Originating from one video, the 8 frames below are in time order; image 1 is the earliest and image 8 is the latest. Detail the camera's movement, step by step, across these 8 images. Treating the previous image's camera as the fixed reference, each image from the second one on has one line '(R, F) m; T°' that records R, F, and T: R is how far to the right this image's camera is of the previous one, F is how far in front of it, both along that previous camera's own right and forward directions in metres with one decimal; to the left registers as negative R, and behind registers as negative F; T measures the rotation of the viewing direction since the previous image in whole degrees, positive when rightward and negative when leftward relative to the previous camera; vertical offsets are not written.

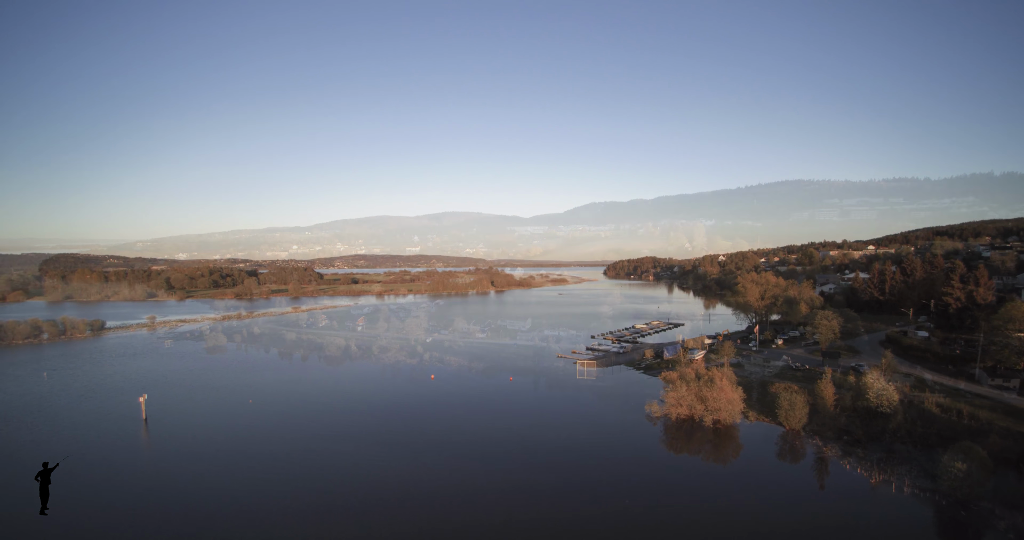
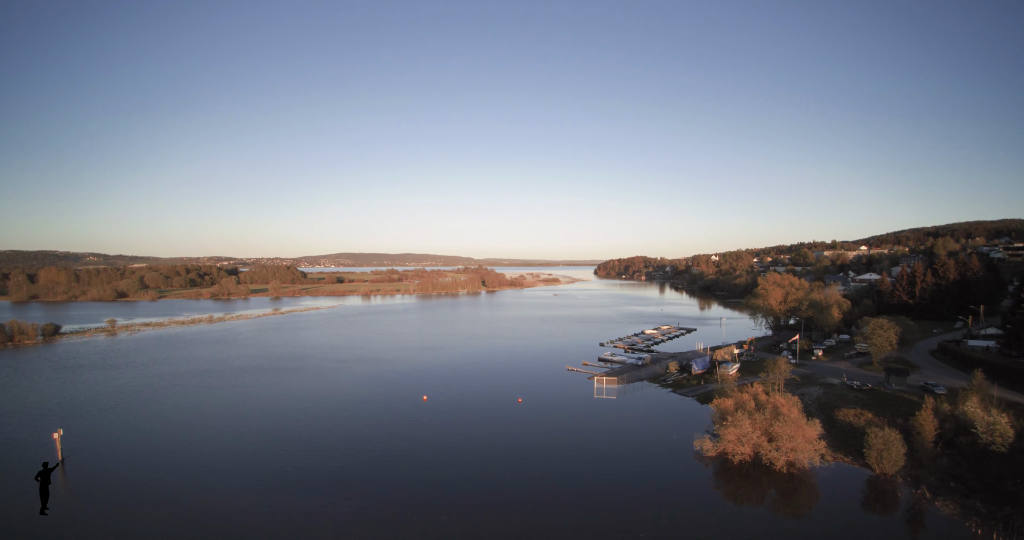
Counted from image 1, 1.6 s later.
(-0.7, +3.3) m; +1°
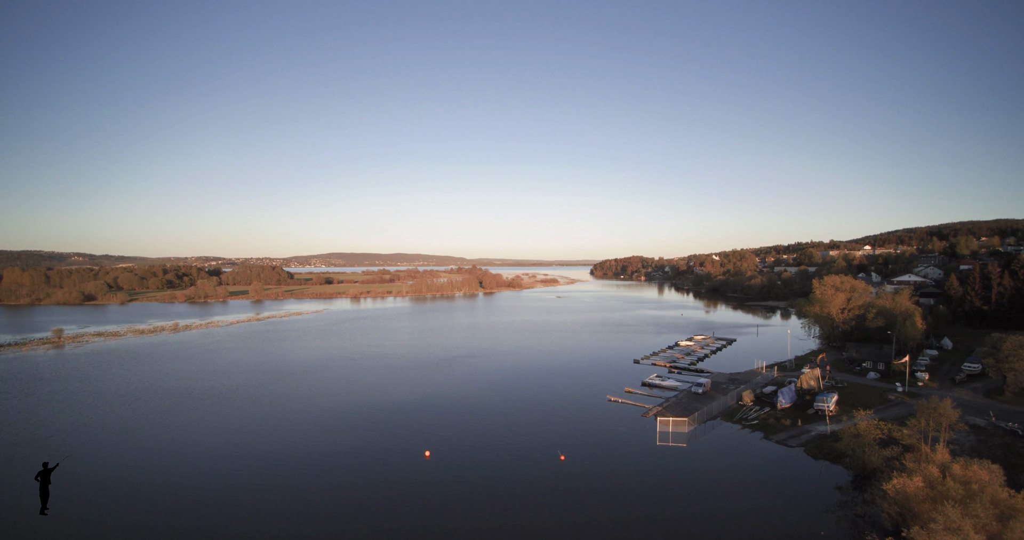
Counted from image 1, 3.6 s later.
(-1.2, +4.8) m; +1°
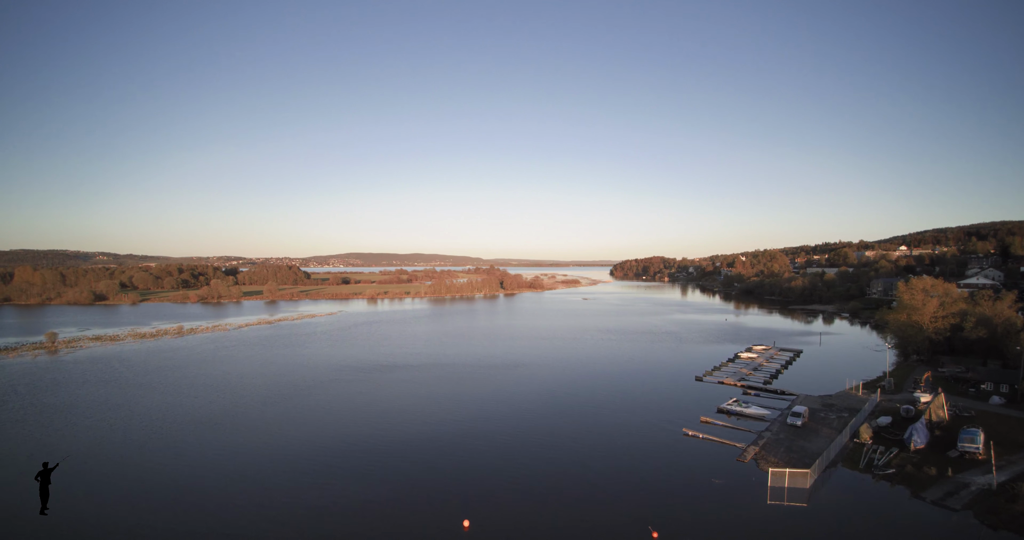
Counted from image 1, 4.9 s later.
(-1.0, +3.2) m; -2°
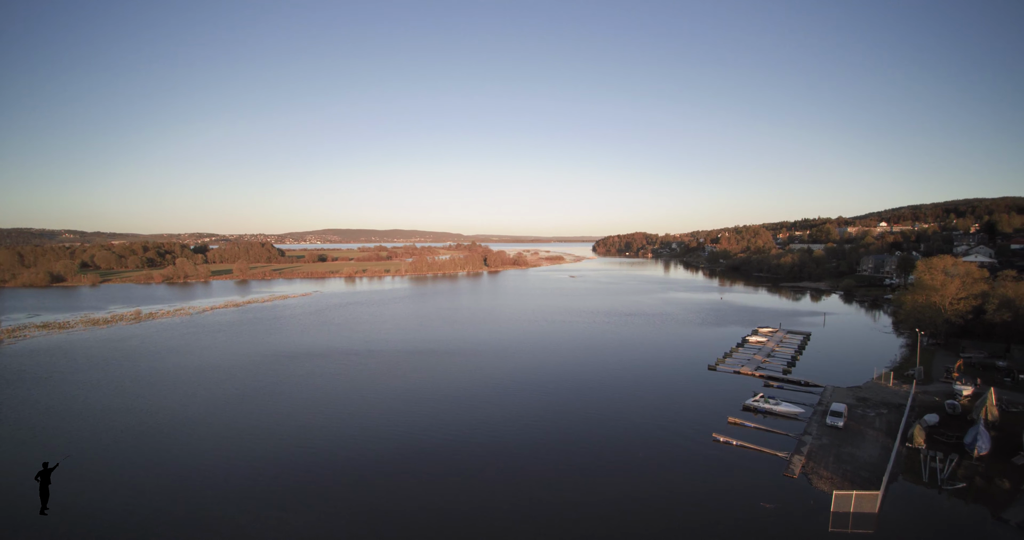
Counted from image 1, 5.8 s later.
(-0.5, +2.2) m; +2°
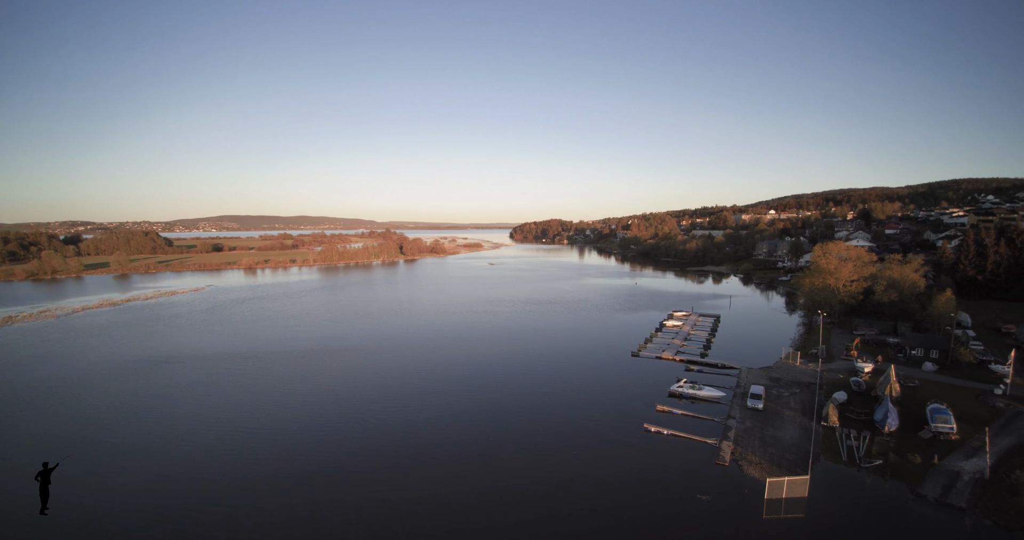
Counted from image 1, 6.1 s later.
(-0.1, +1.0) m; +9°
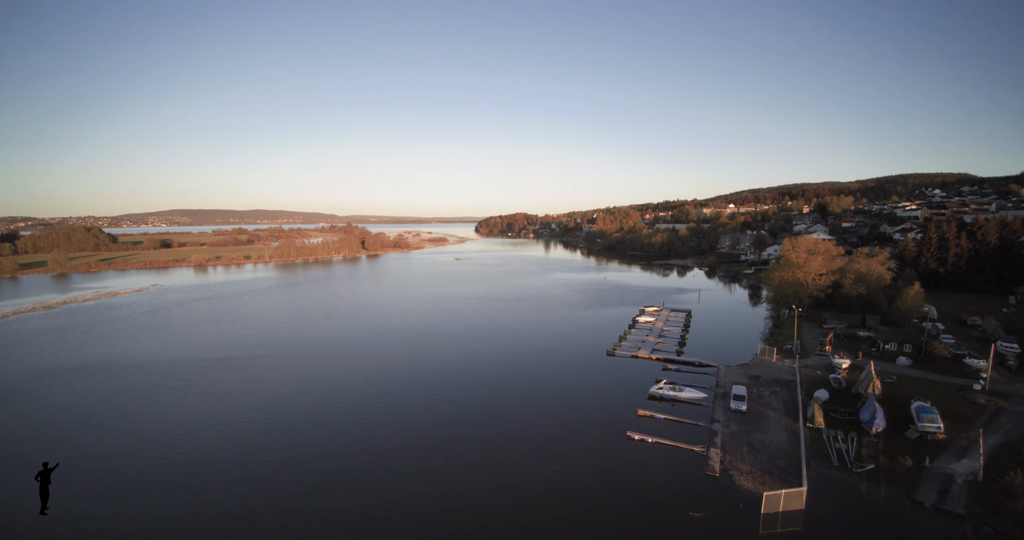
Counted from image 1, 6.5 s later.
(-0.1, +1.0) m; +4°
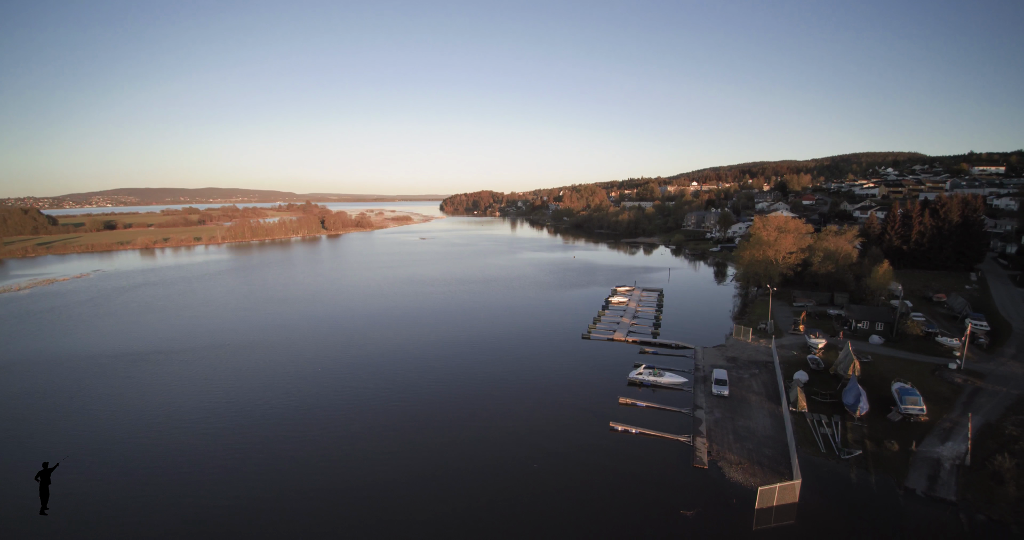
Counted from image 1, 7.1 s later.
(-0.2, +0.9) m; +4°
